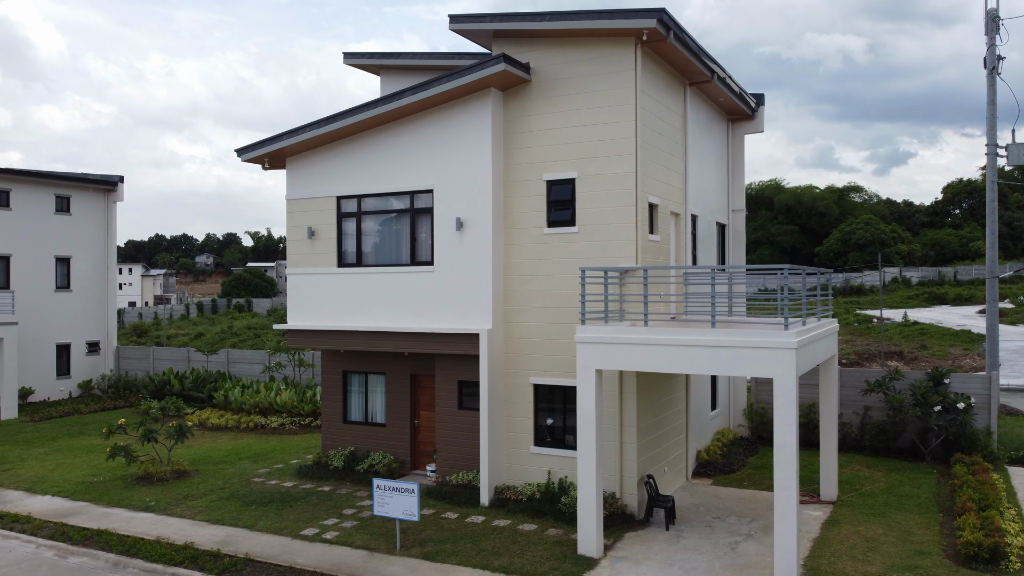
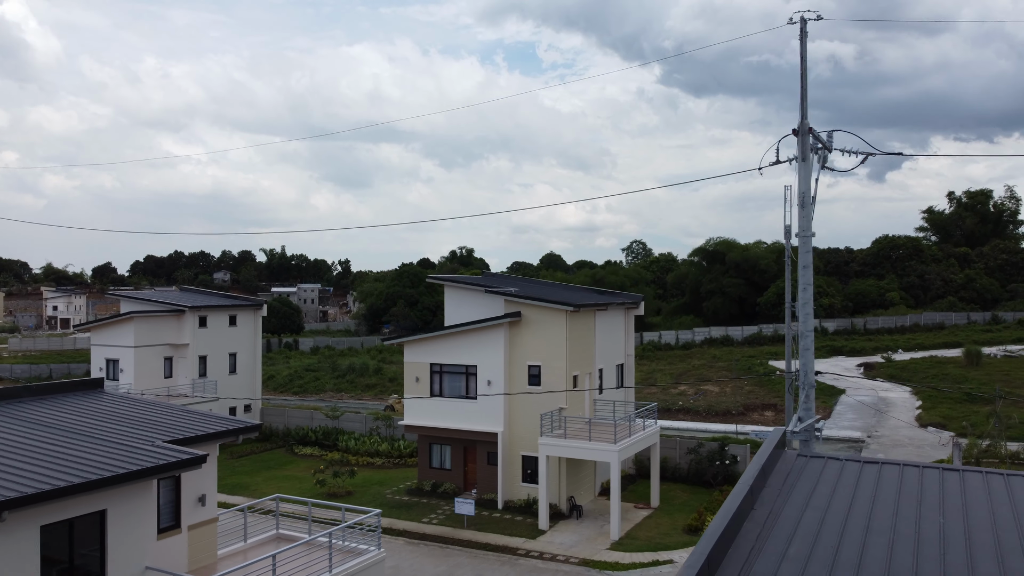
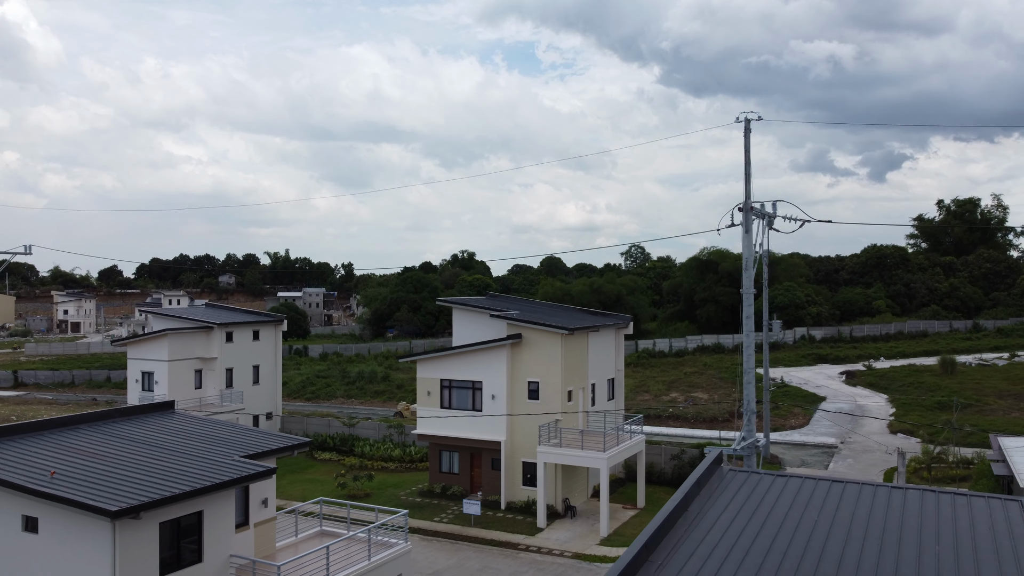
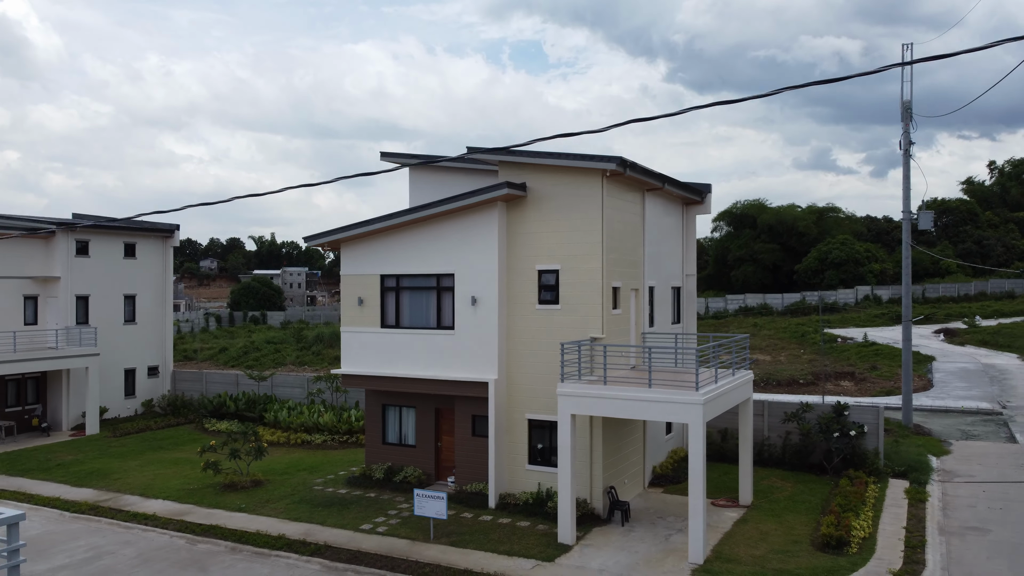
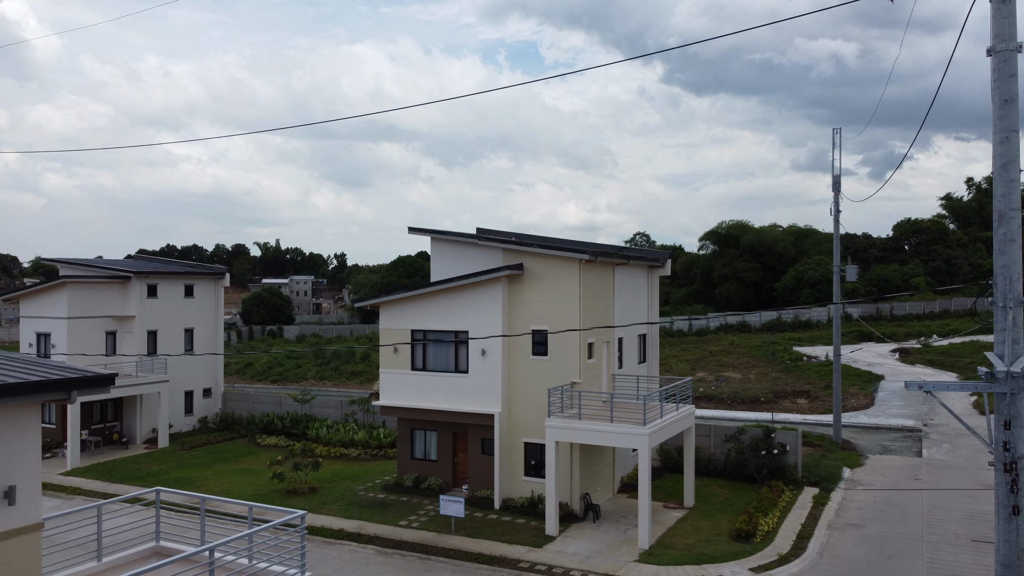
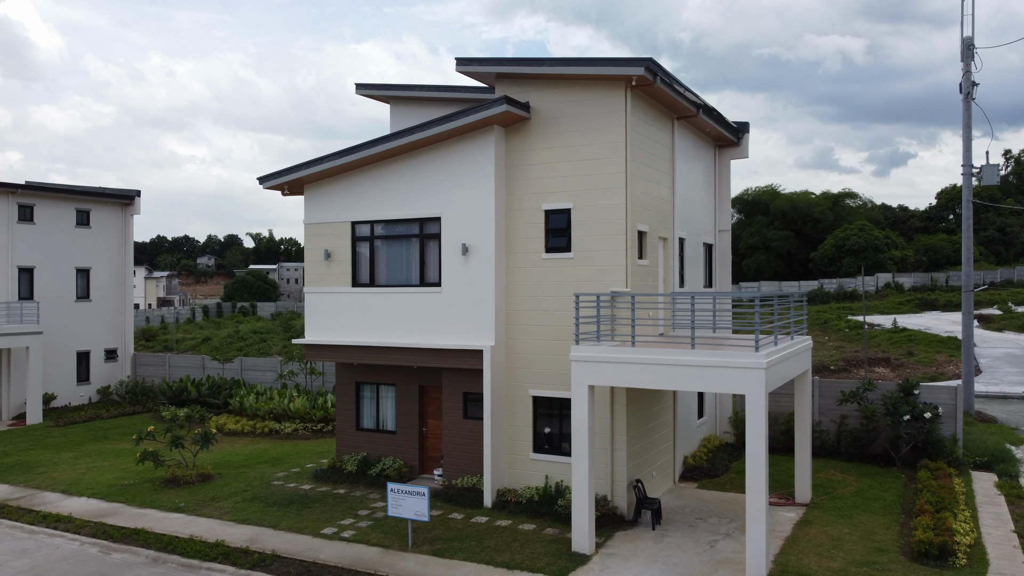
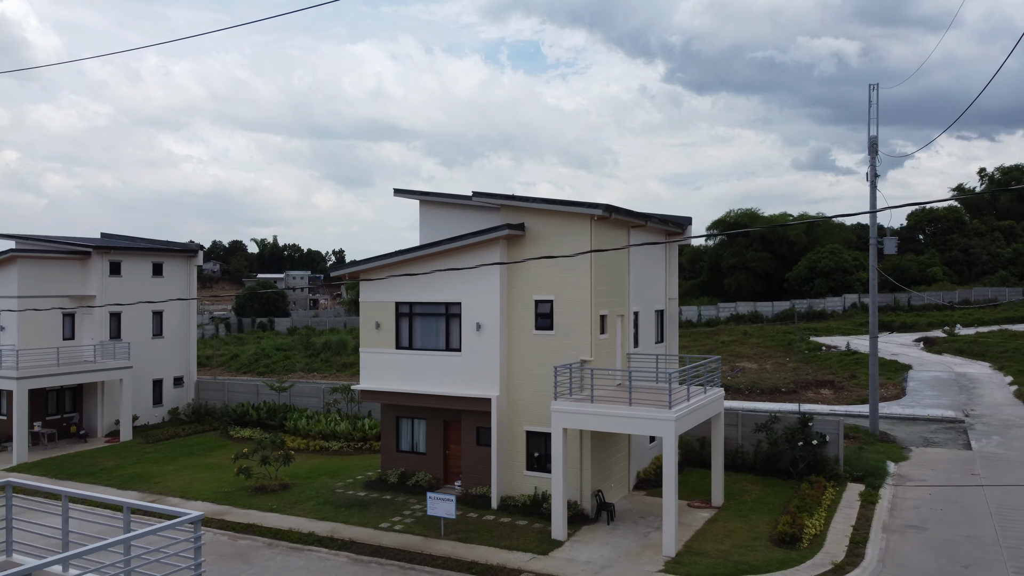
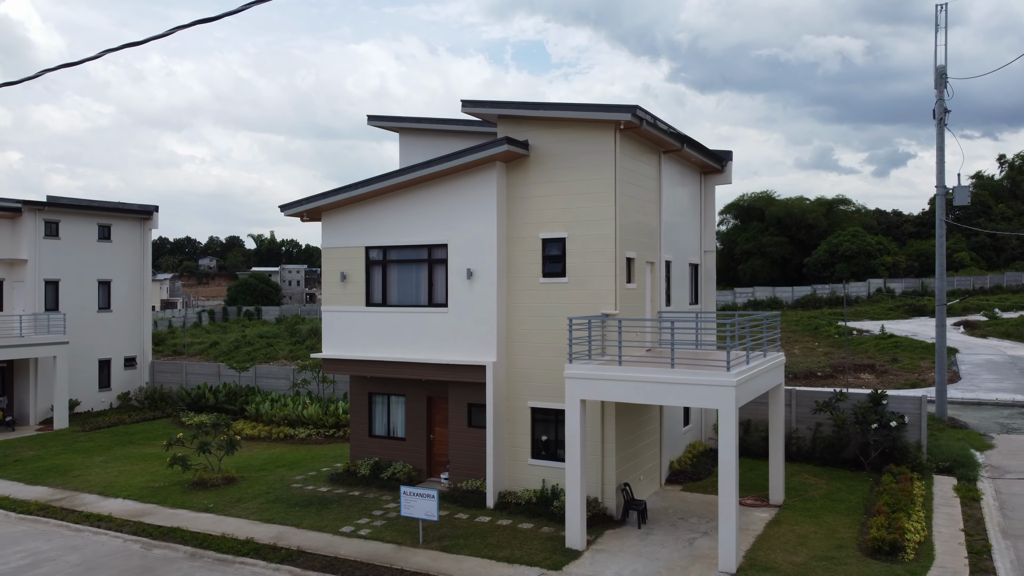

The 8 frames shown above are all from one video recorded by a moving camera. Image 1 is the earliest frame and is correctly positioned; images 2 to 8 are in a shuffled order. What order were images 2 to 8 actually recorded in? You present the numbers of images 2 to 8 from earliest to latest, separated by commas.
6, 8, 4, 7, 5, 2, 3
